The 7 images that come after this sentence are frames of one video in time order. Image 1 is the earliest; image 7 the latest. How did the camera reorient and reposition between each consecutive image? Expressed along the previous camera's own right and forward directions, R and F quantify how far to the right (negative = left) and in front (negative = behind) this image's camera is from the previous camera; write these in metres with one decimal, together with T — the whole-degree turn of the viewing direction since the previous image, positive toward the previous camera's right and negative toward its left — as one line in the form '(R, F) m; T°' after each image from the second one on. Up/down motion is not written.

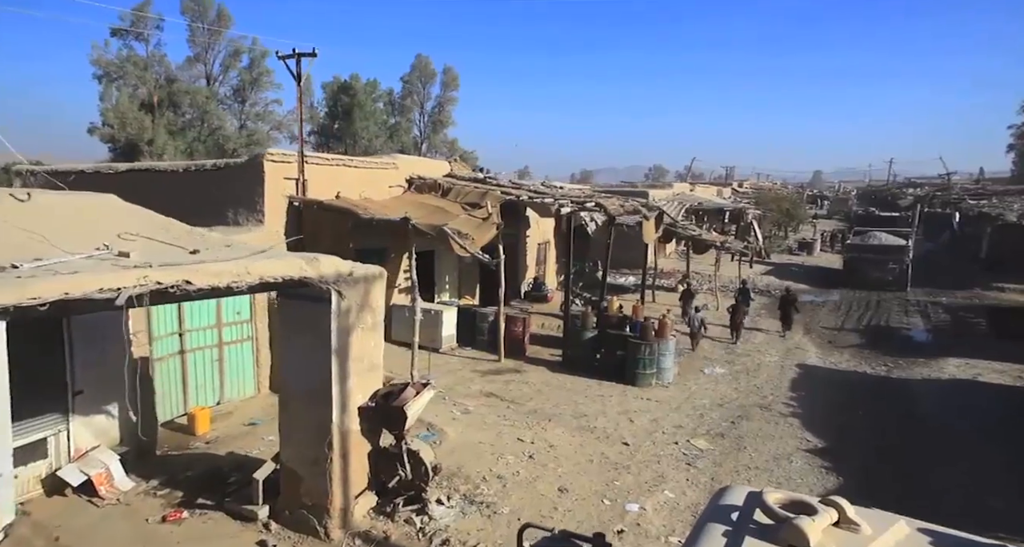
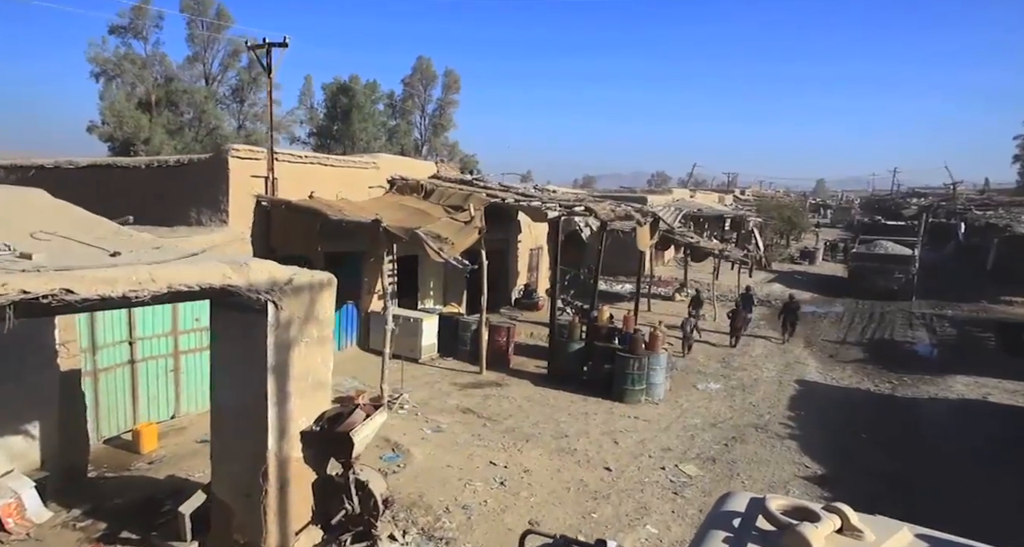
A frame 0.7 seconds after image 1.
(+0.3, +0.7) m; 0°
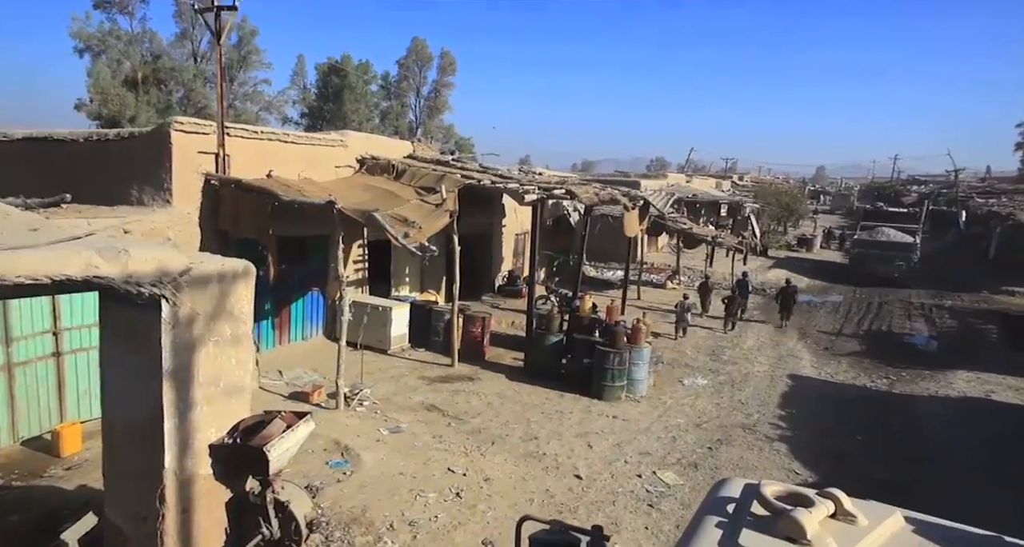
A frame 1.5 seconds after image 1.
(+0.4, +0.8) m; 0°
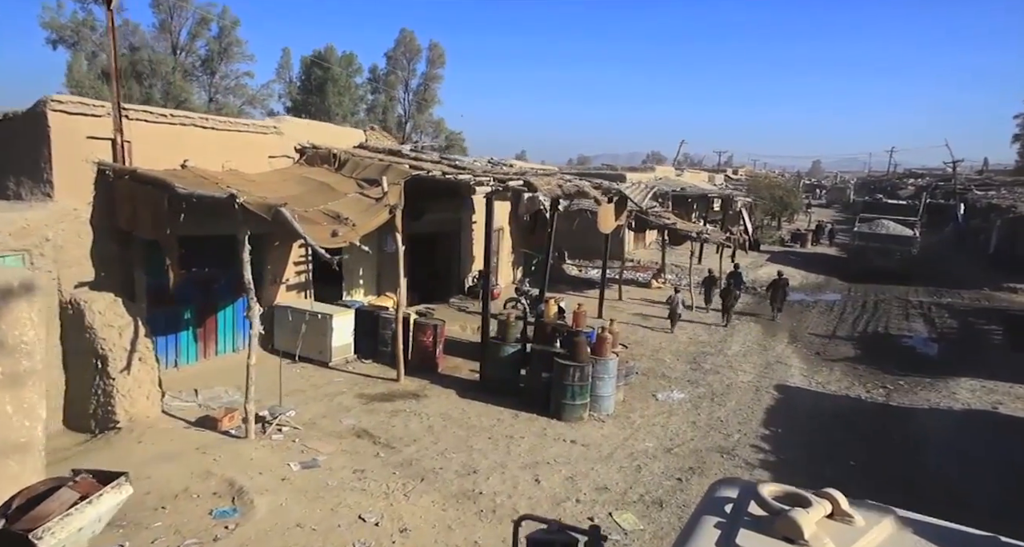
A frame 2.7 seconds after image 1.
(+0.7, +1.3) m; 0°
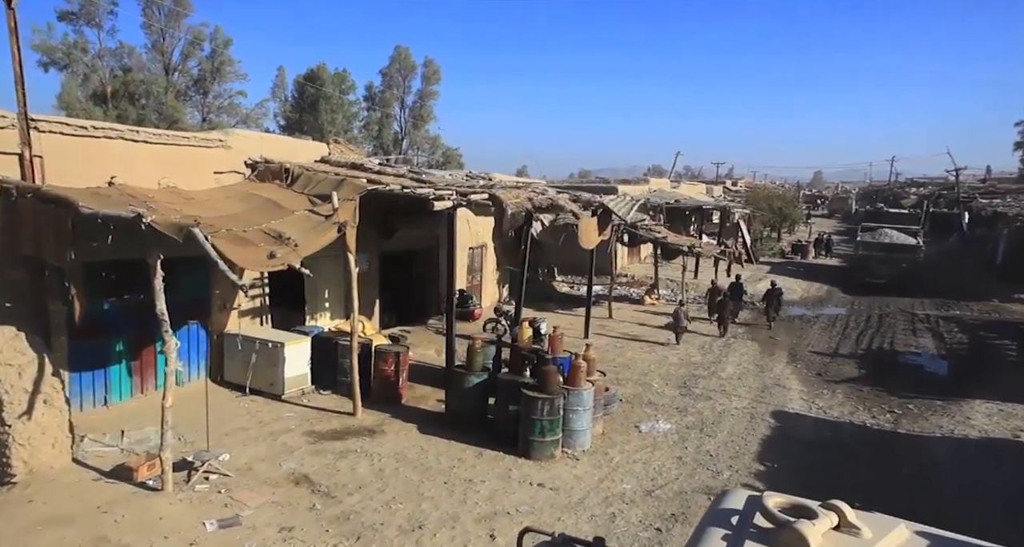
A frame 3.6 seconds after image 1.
(+0.5, +0.9) m; 0°
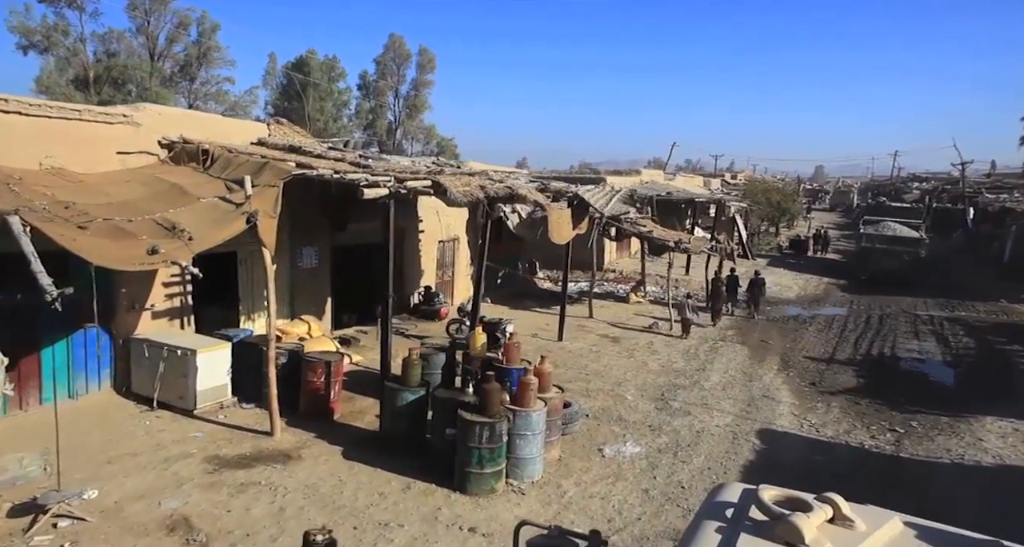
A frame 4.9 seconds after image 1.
(+0.7, +1.3) m; 0°
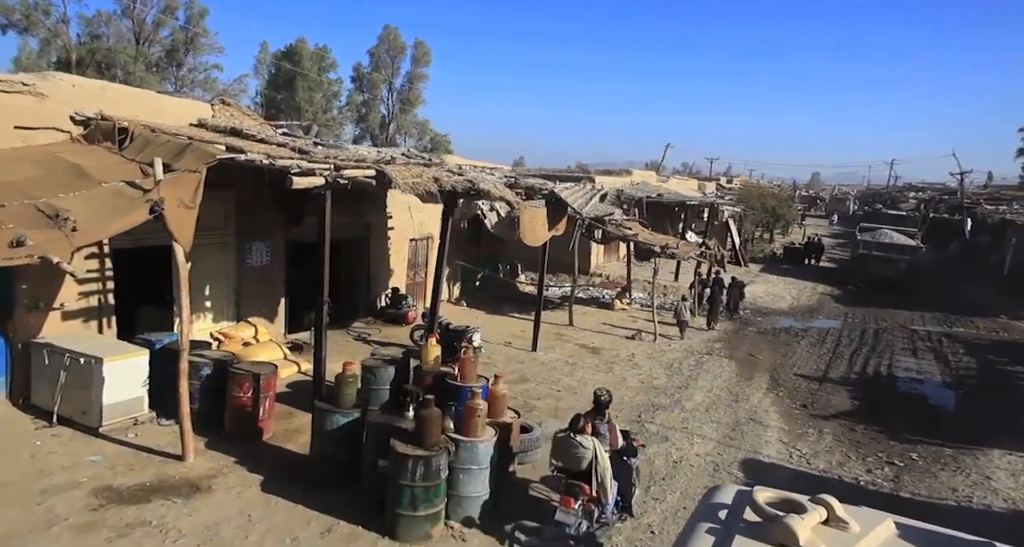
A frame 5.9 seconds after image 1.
(+0.4, +1.1) m; +1°
